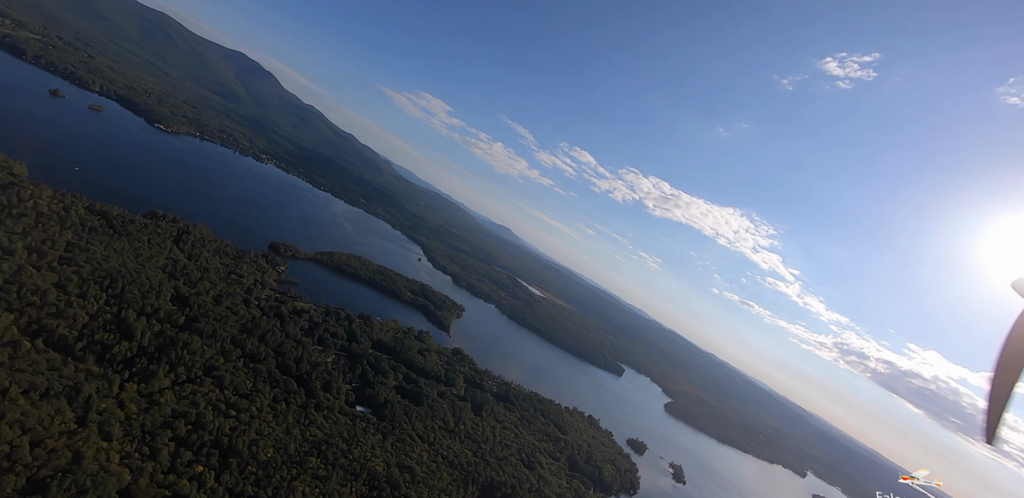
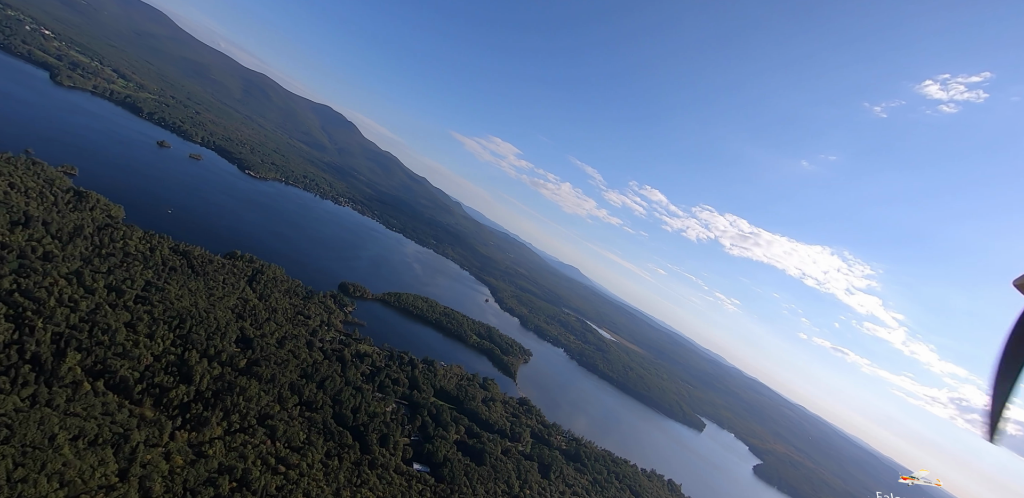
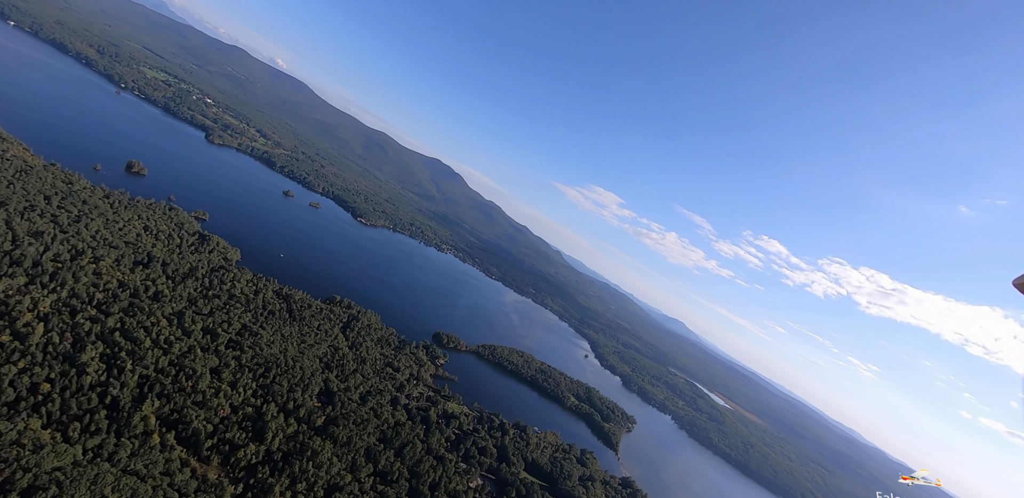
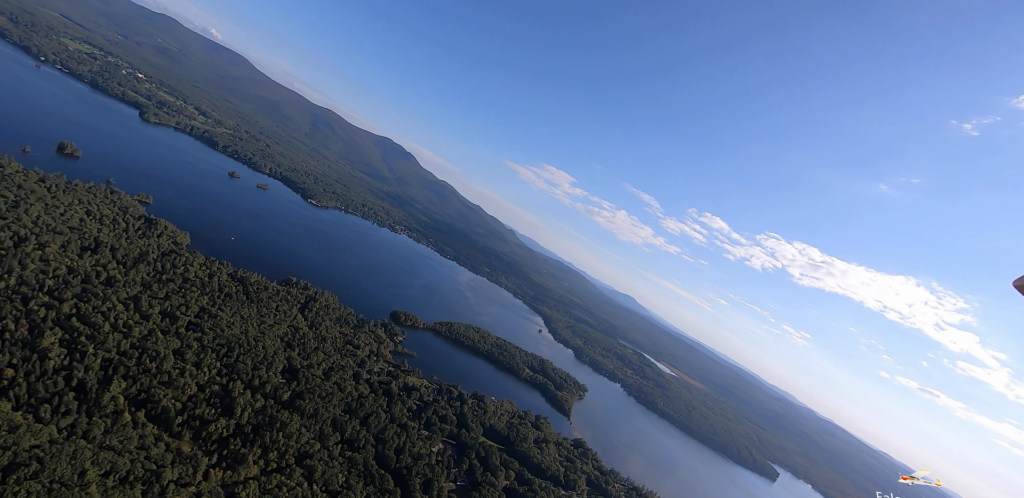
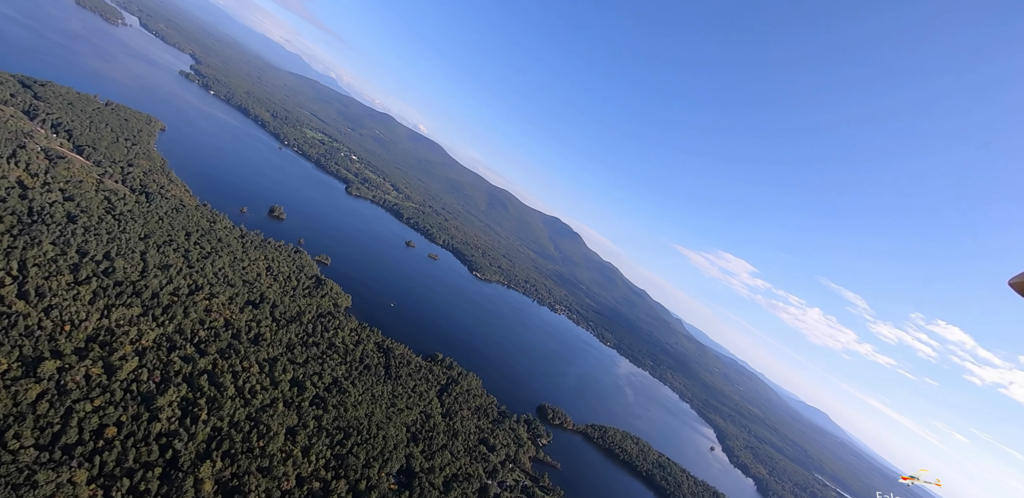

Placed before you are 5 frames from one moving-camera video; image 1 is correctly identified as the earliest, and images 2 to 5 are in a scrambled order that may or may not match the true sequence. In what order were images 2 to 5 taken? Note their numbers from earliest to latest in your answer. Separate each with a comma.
2, 4, 3, 5
